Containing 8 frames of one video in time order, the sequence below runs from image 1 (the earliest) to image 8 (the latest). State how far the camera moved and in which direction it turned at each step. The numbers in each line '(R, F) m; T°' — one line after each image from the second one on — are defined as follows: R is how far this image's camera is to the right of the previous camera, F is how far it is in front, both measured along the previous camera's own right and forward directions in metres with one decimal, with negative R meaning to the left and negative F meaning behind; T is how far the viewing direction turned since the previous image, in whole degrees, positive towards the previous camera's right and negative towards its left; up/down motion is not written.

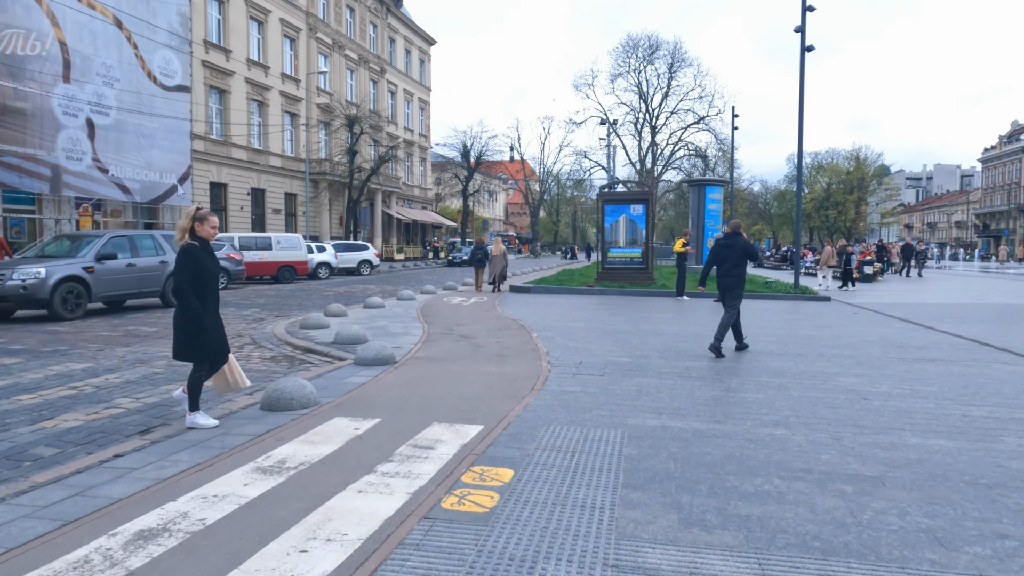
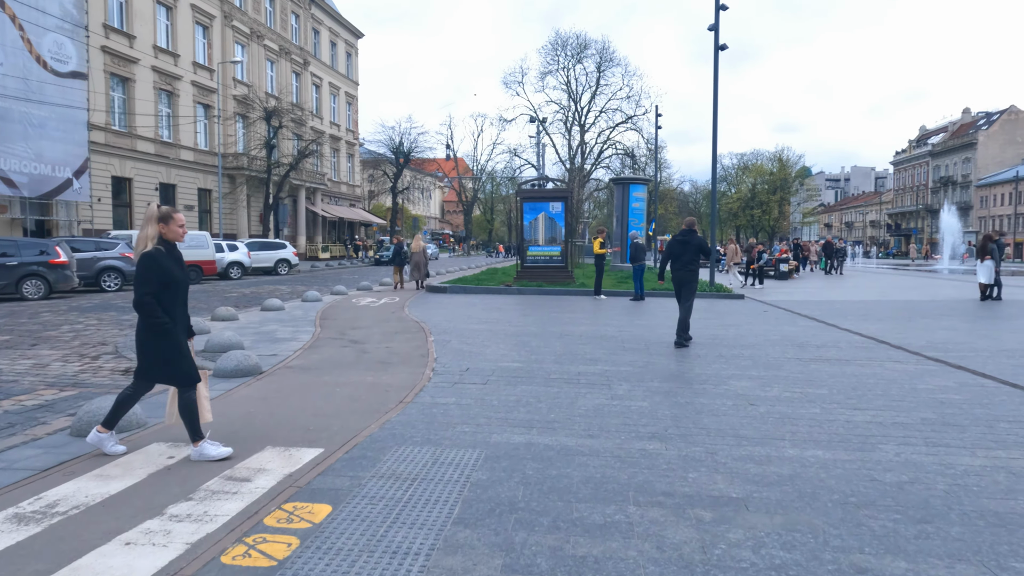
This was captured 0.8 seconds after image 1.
(+0.7, +0.6) m; +5°
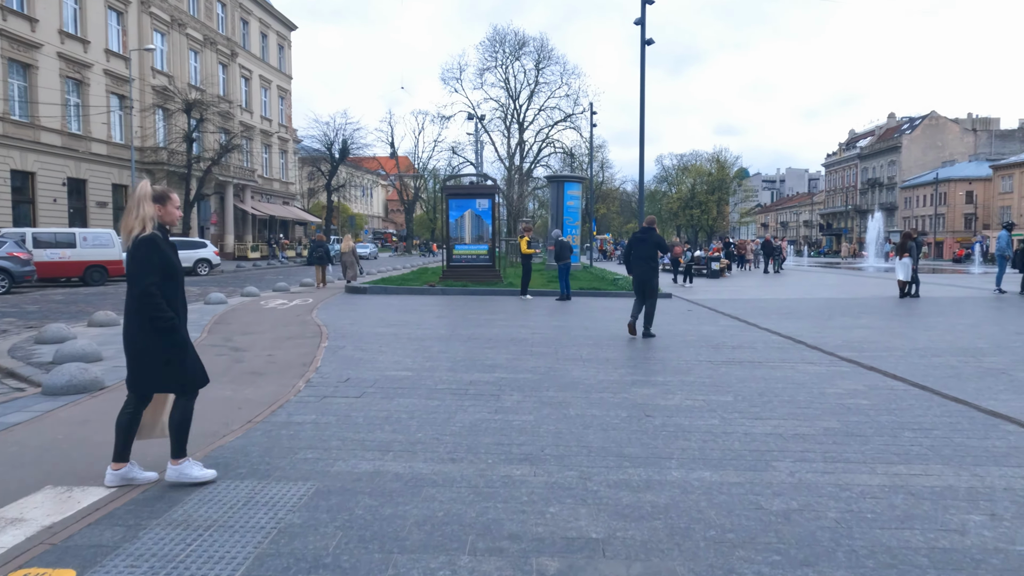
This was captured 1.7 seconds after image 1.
(+0.7, +0.7) m; +5°
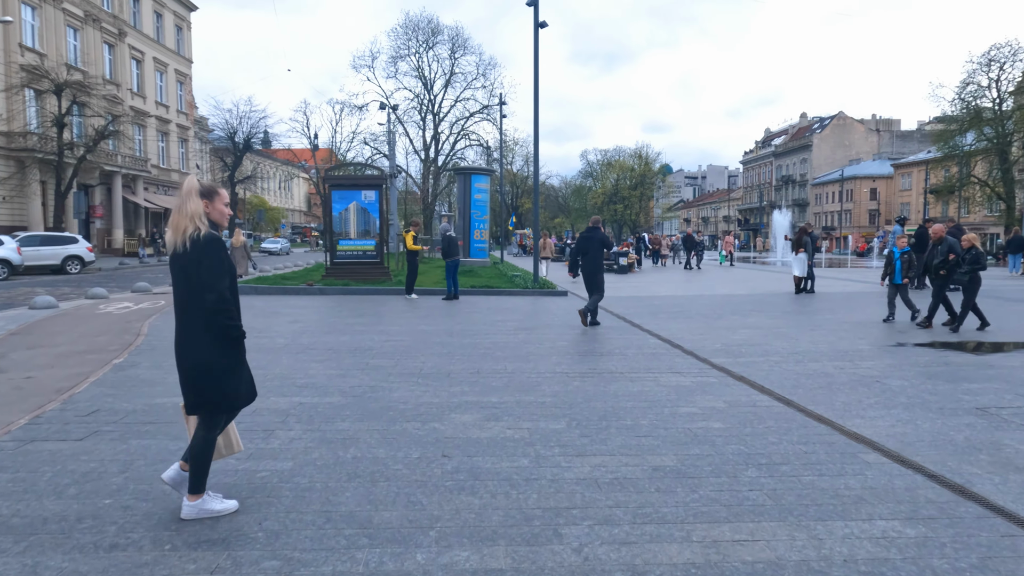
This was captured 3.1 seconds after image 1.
(+1.2, +1.2) m; +6°
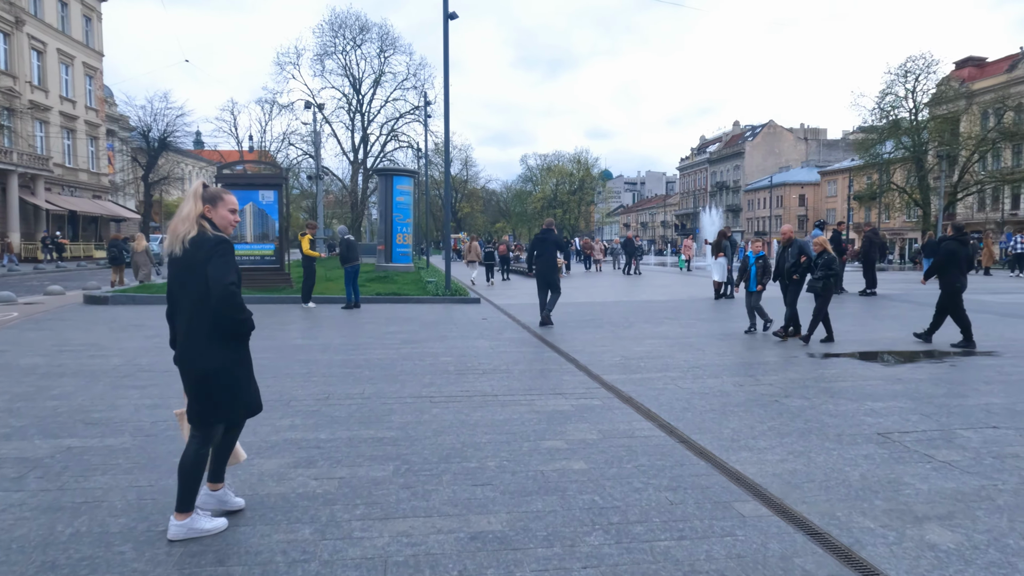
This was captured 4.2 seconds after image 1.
(+0.9, +1.0) m; +5°
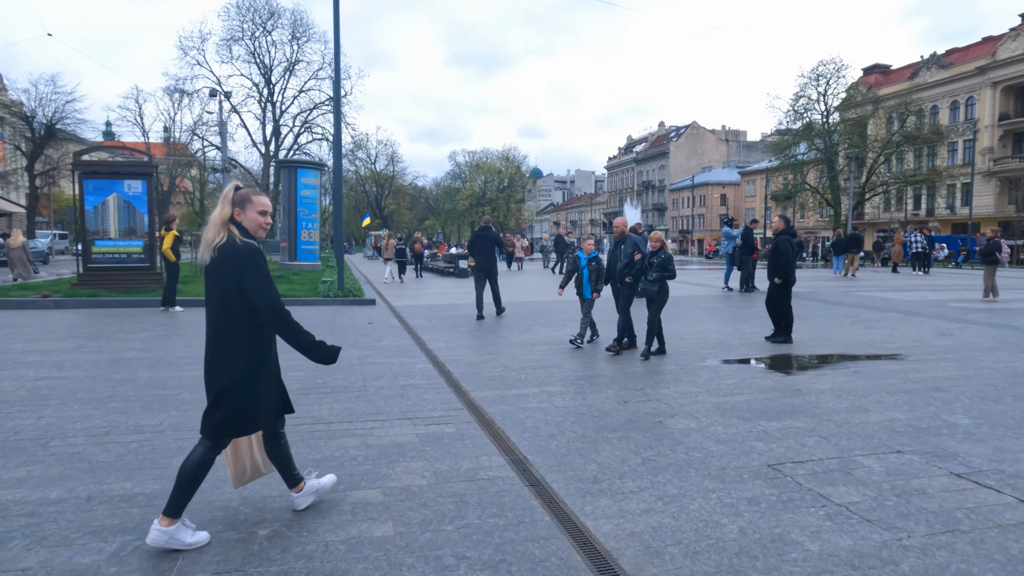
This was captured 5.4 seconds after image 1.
(+0.8, +1.1) m; +6°
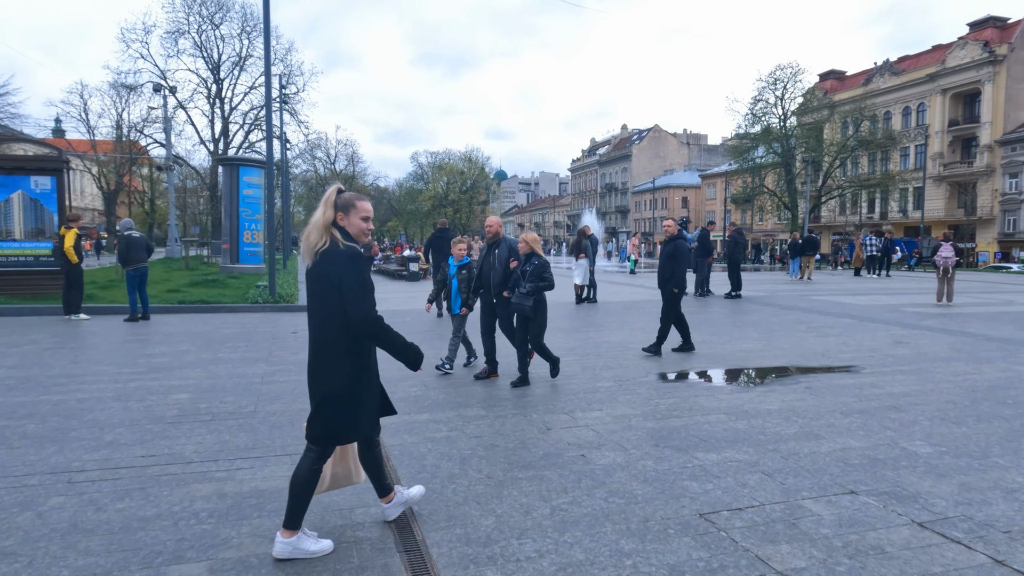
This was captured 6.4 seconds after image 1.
(+0.5, +0.8) m; +3°
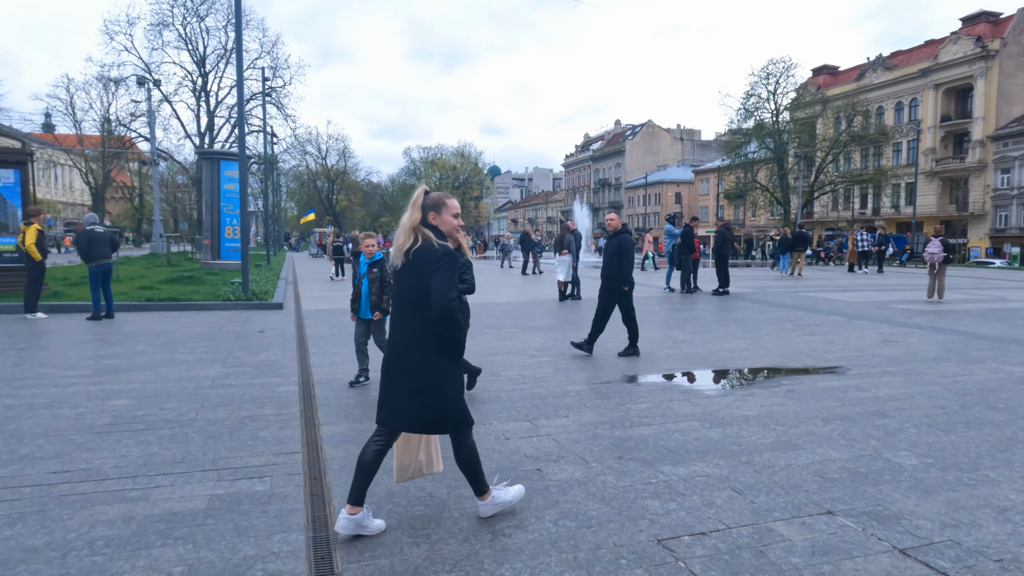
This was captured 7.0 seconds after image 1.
(+0.3, +0.4) m; 0°
